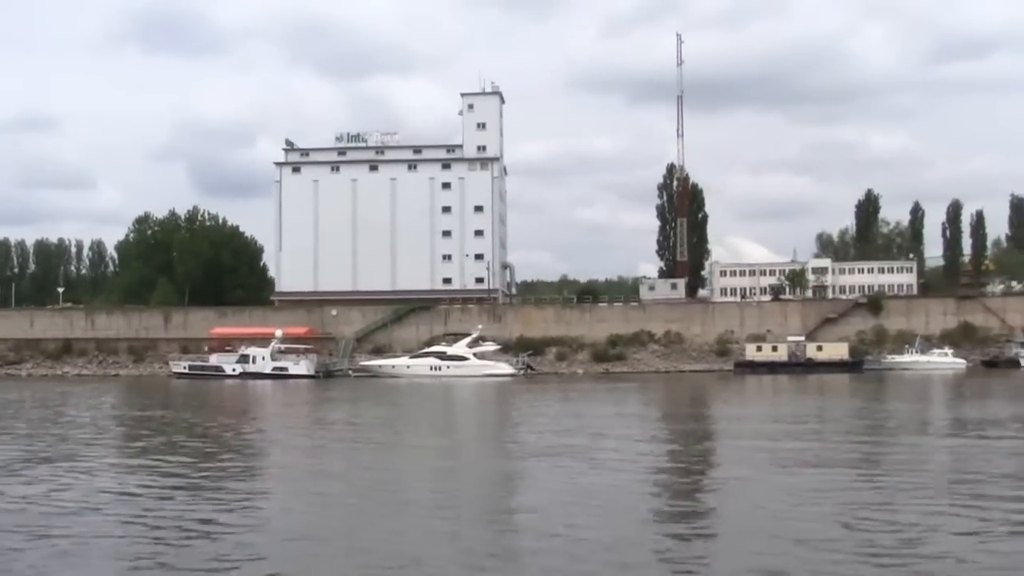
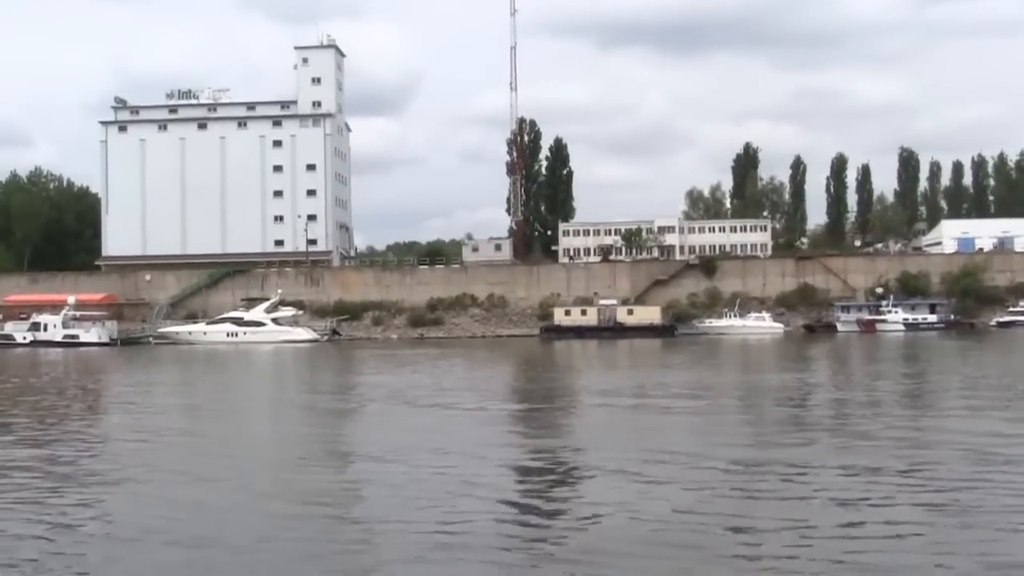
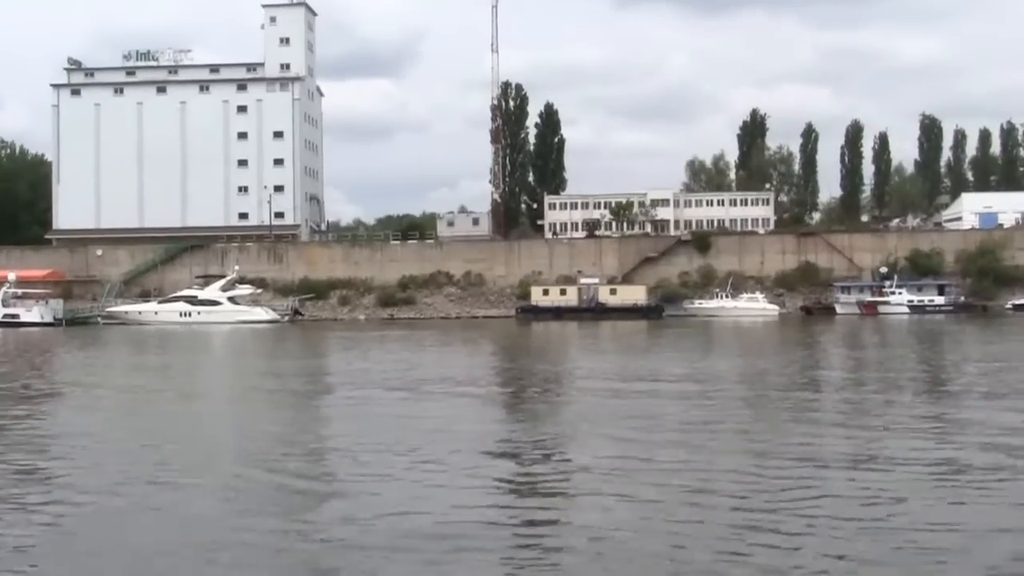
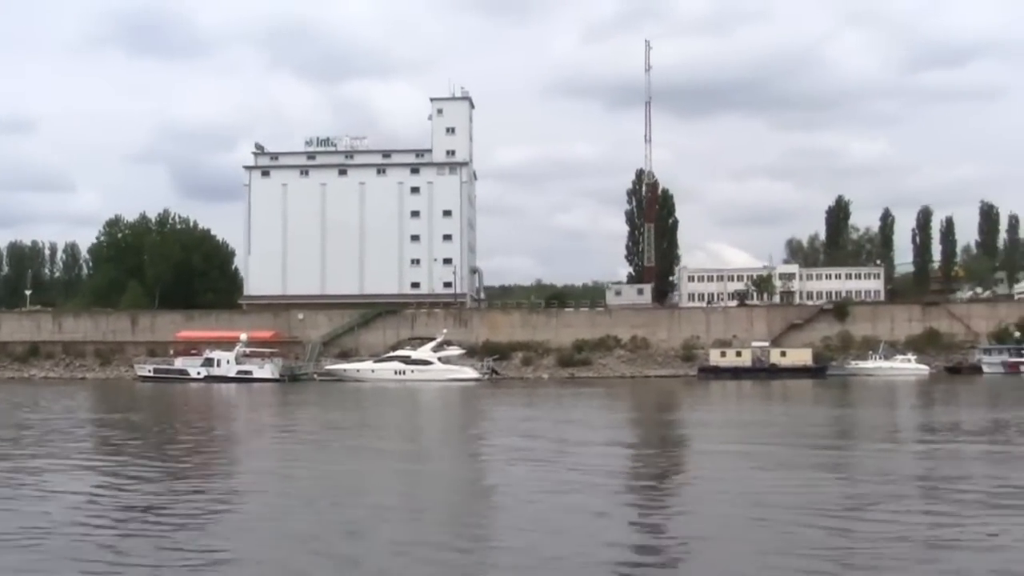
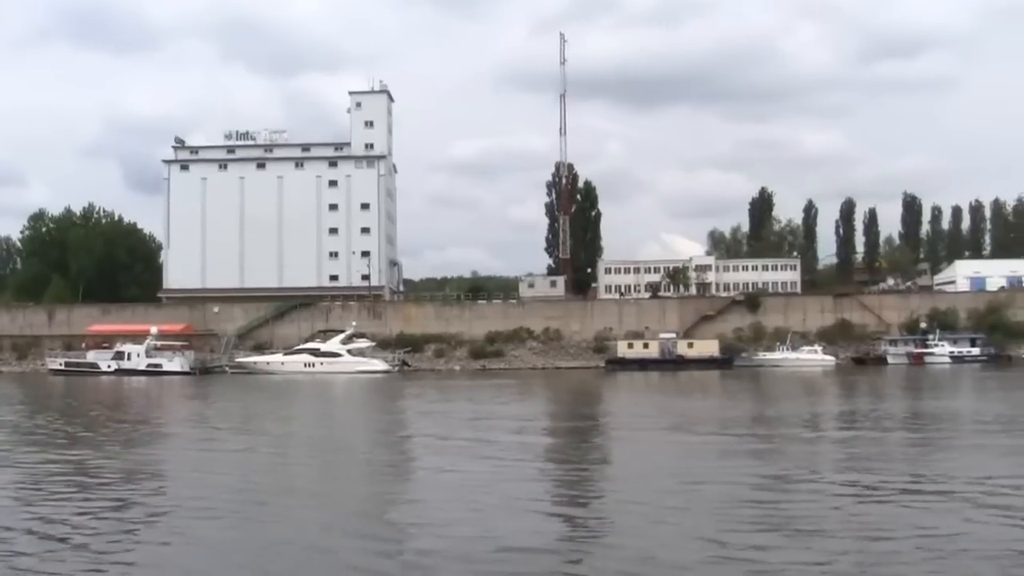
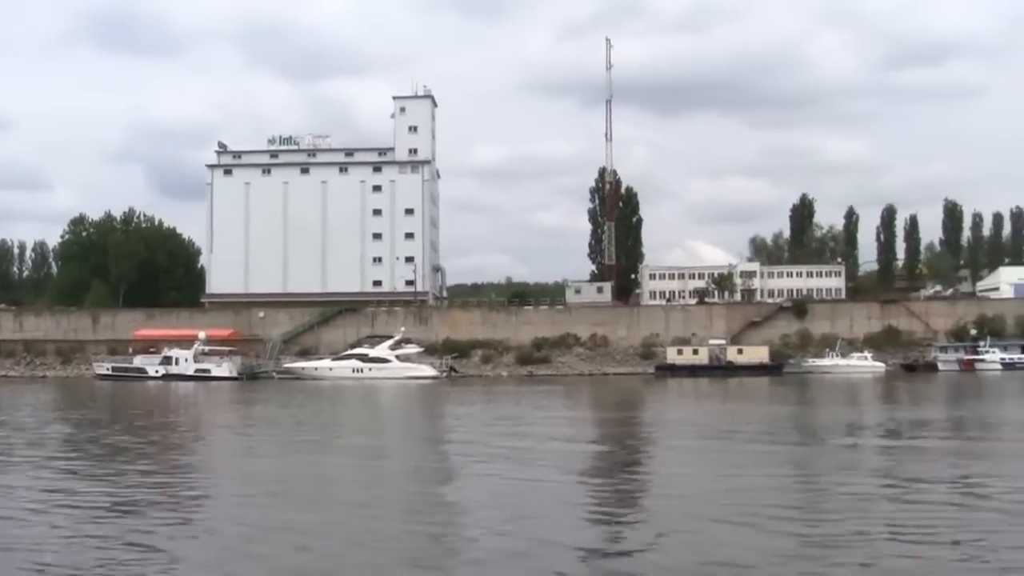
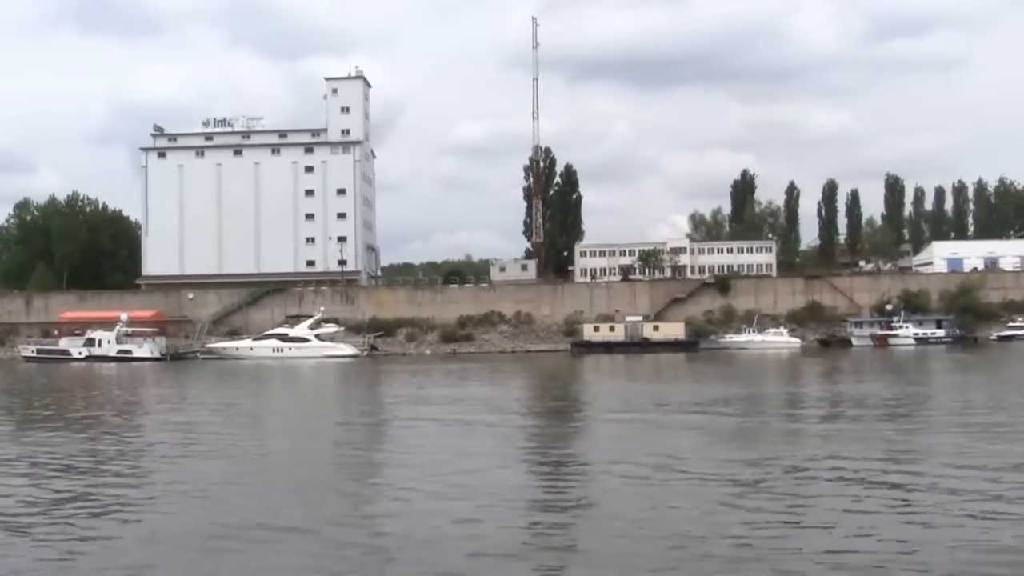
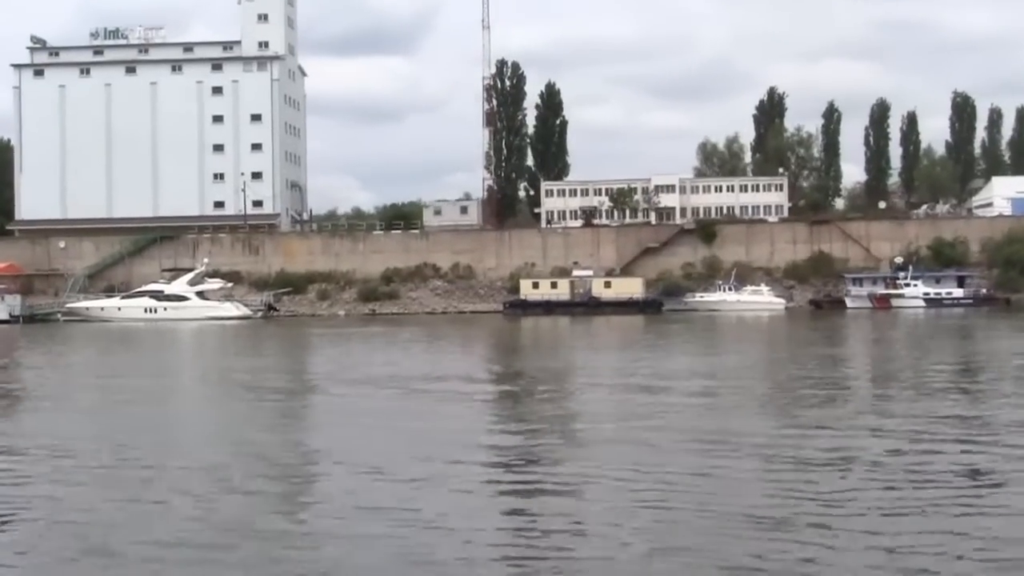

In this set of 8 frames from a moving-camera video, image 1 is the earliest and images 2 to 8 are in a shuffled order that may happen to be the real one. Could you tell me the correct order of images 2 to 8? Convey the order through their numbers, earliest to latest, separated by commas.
4, 6, 5, 7, 2, 3, 8
